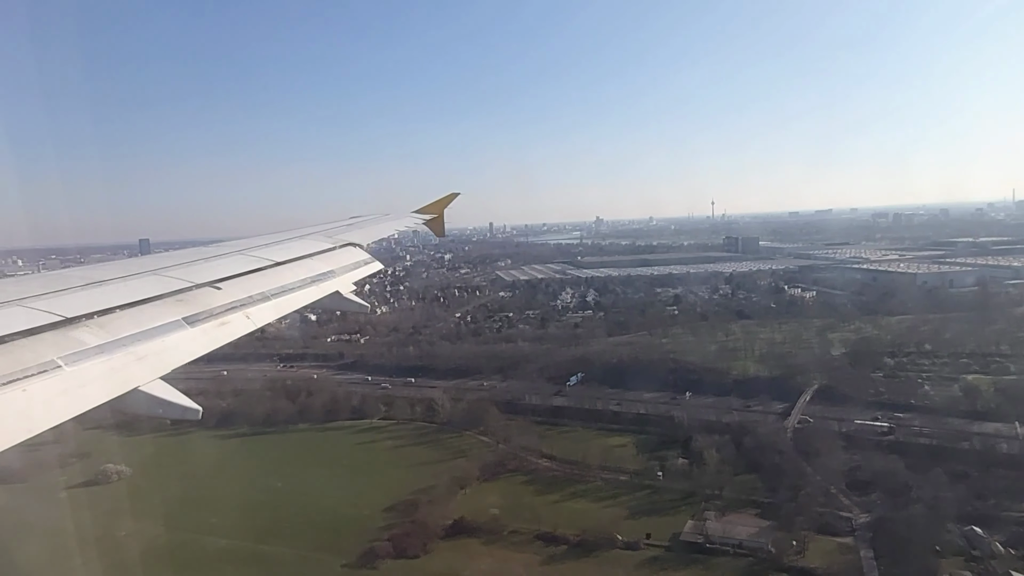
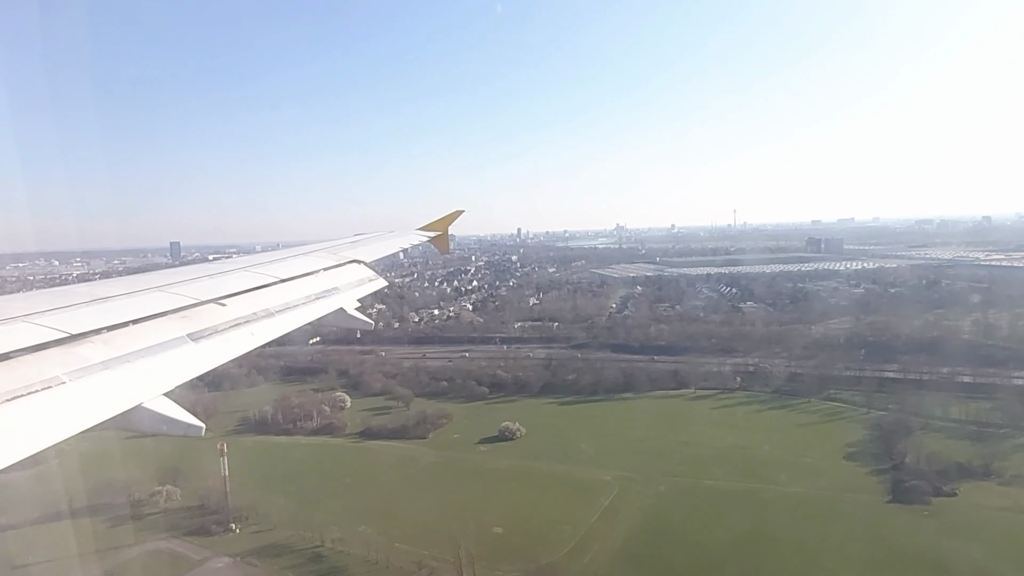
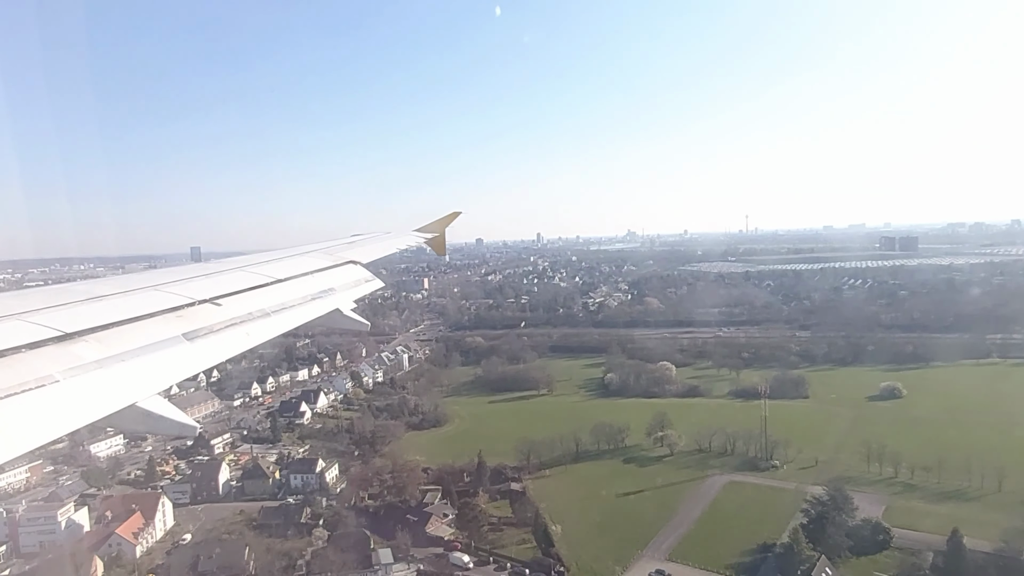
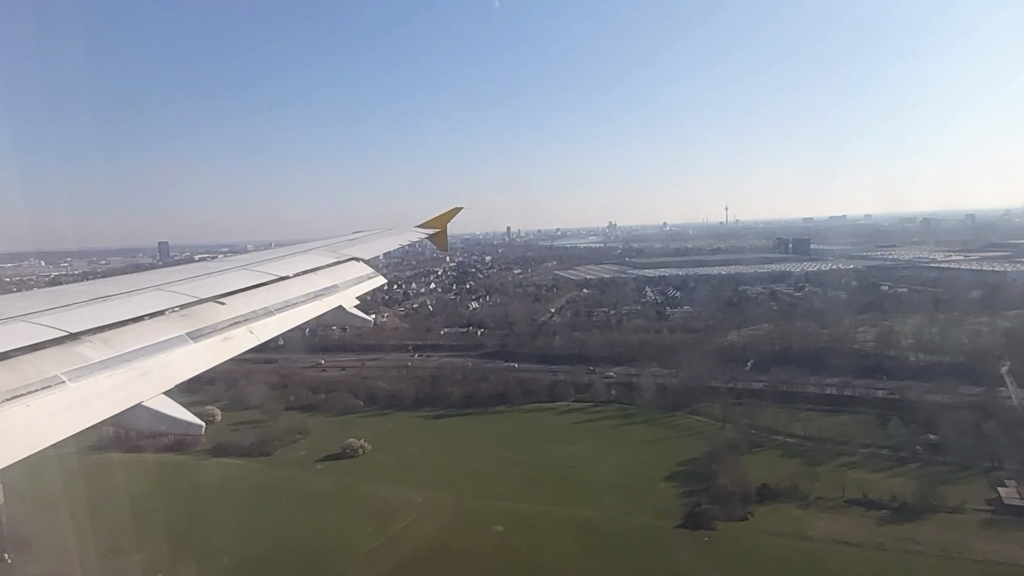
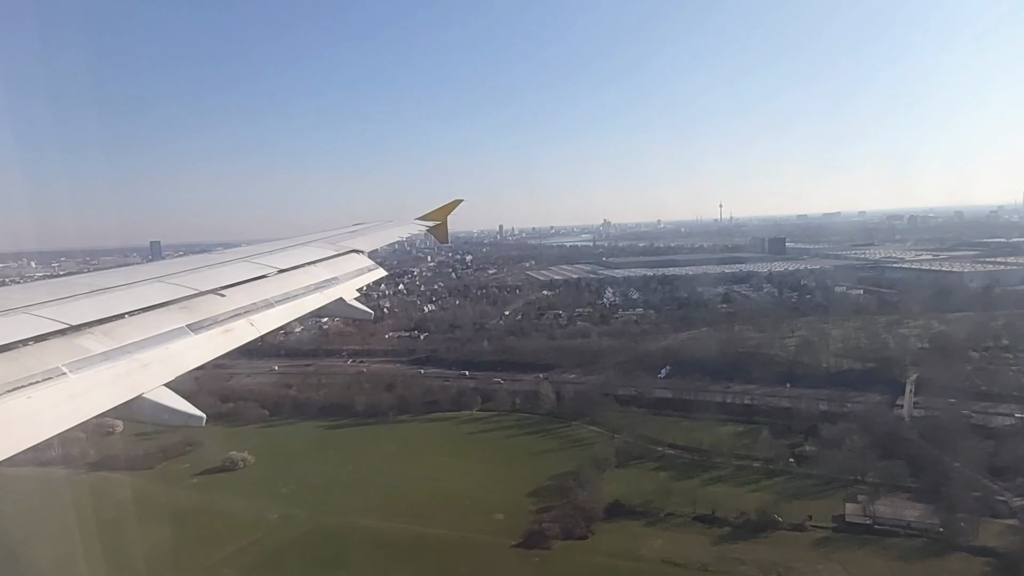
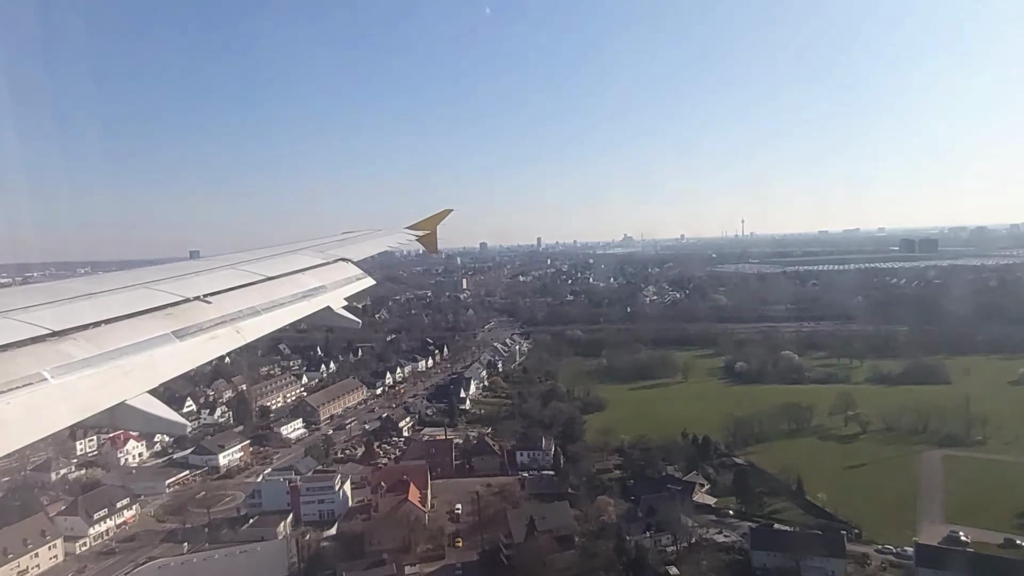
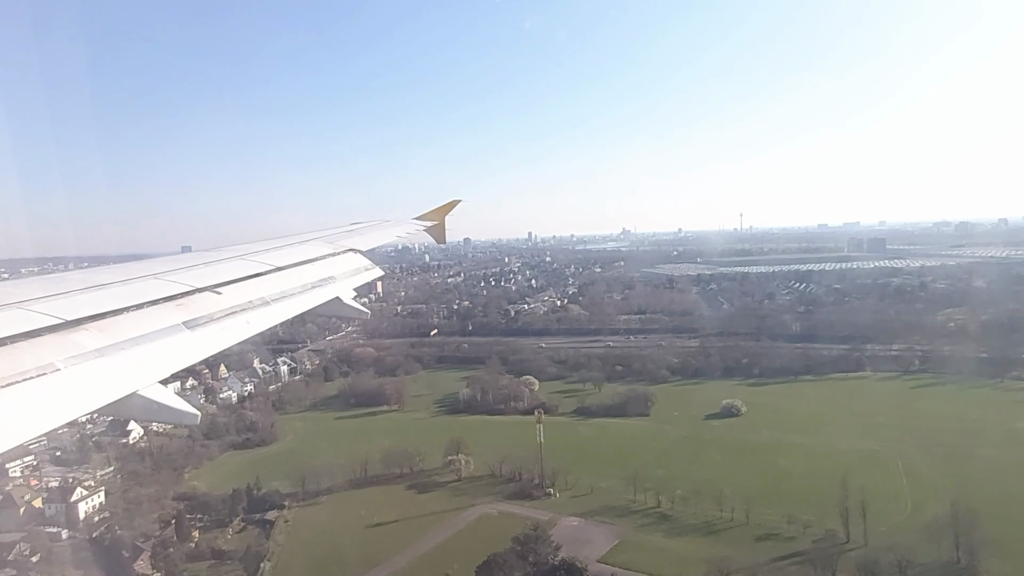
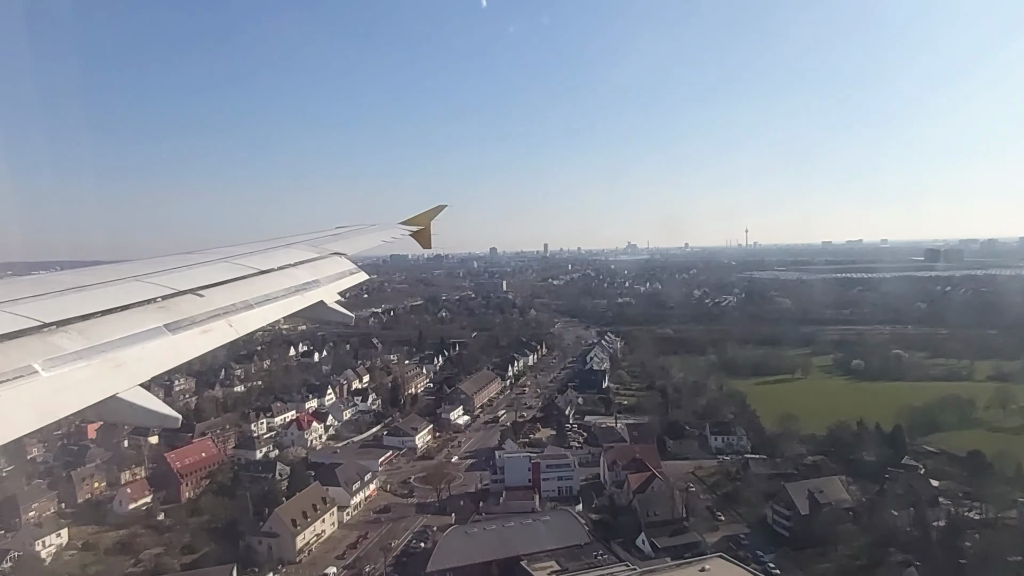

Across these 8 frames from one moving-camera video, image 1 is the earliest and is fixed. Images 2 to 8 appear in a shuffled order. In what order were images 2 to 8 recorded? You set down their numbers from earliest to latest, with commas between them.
5, 4, 2, 7, 3, 6, 8
